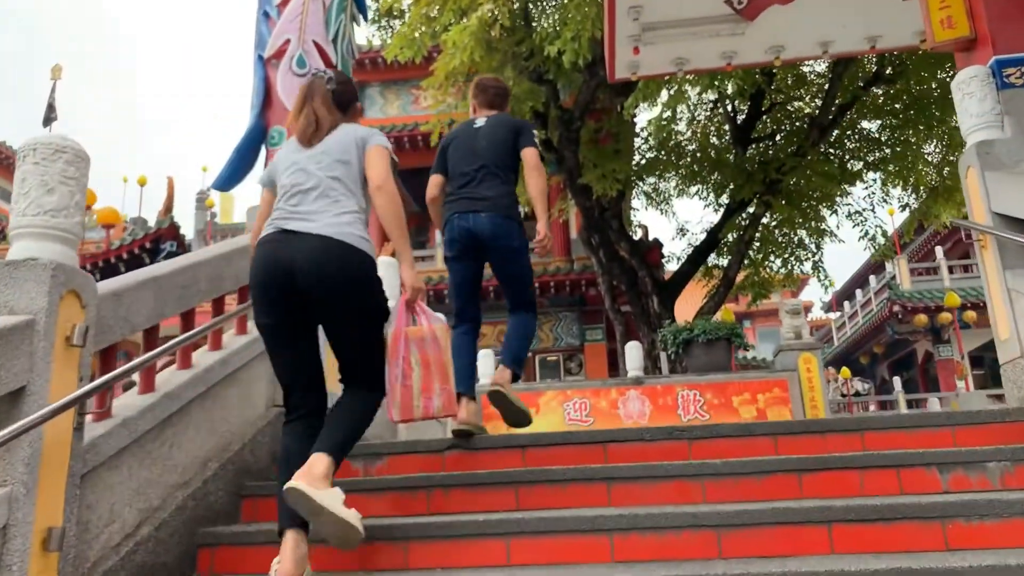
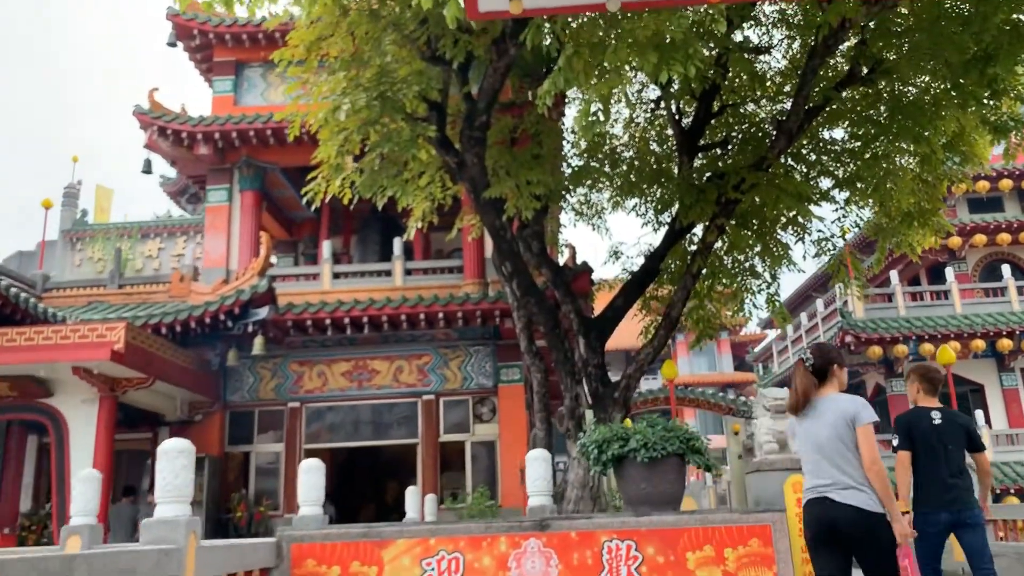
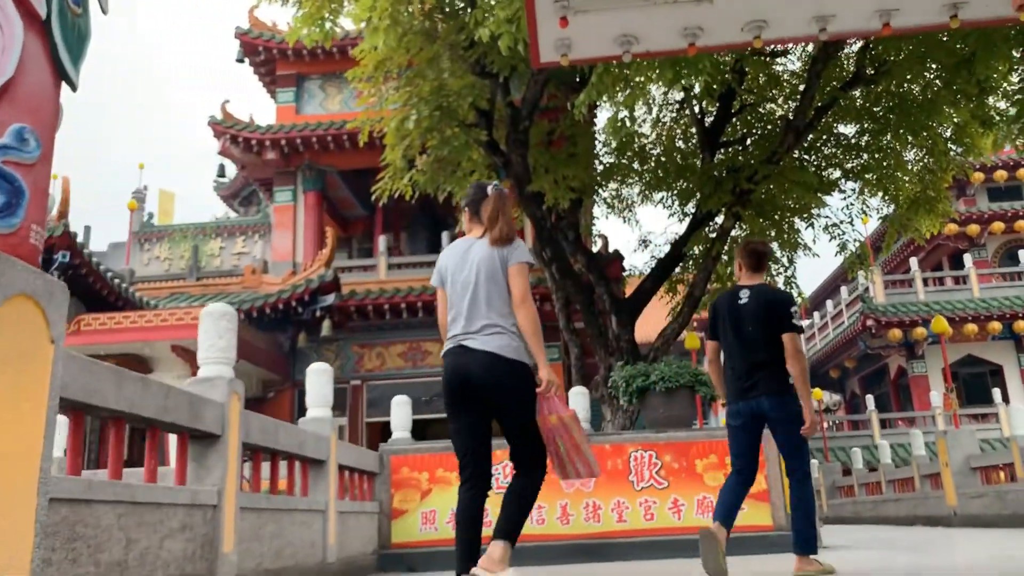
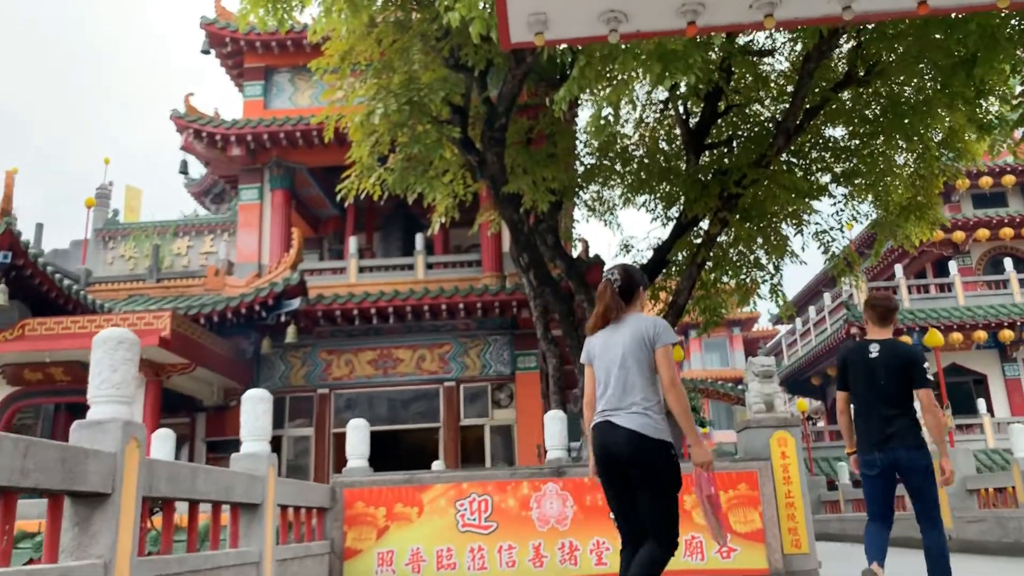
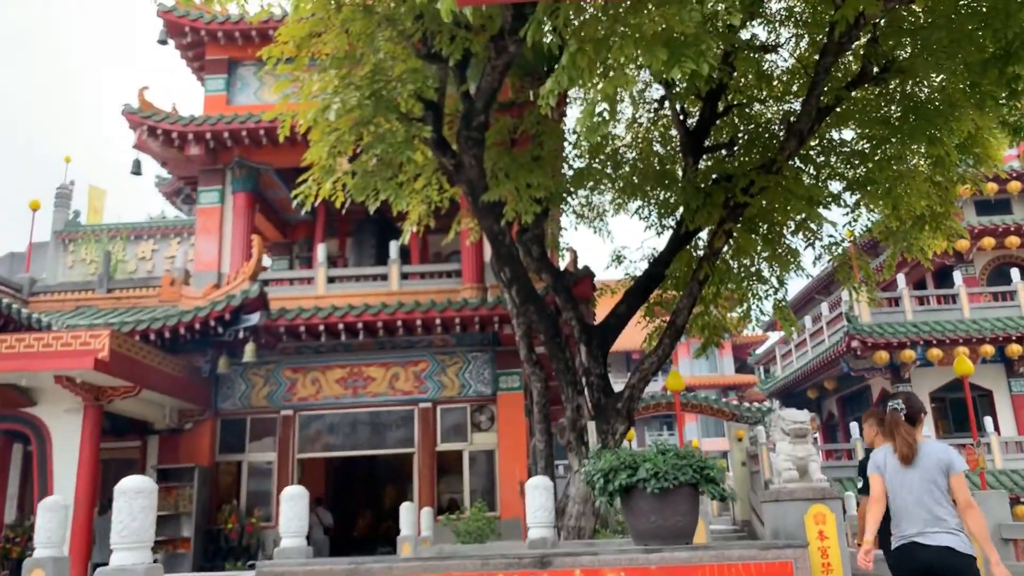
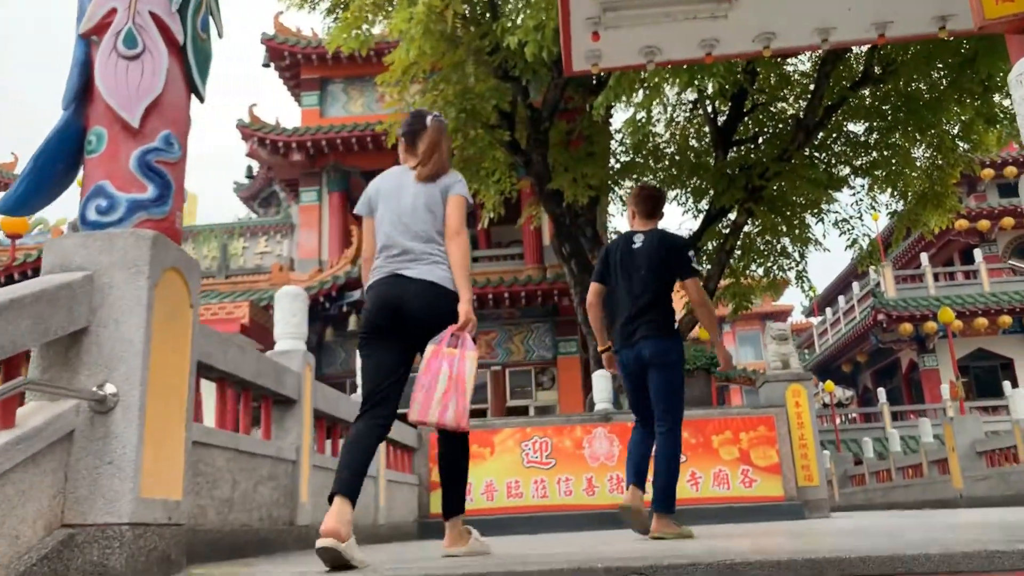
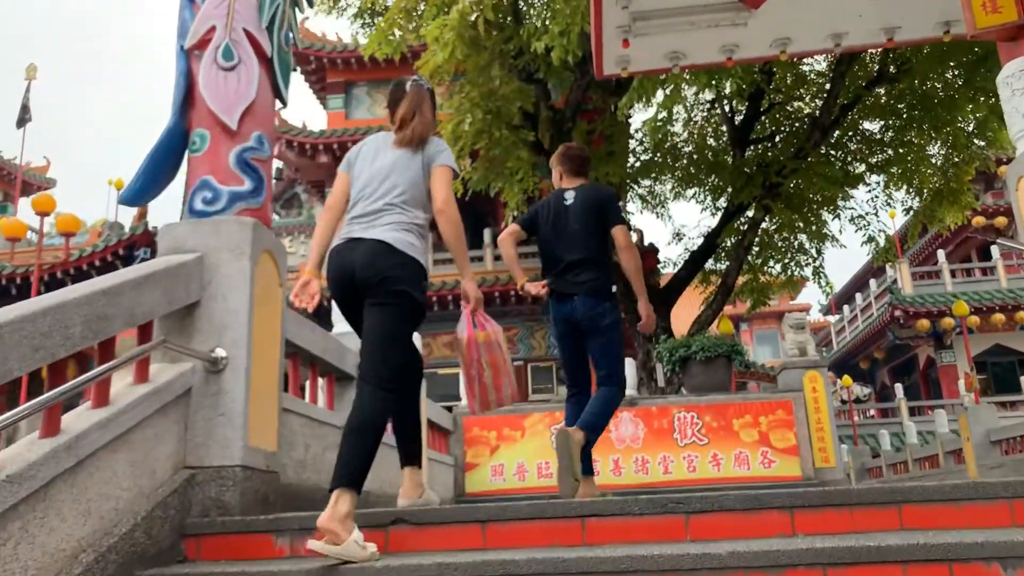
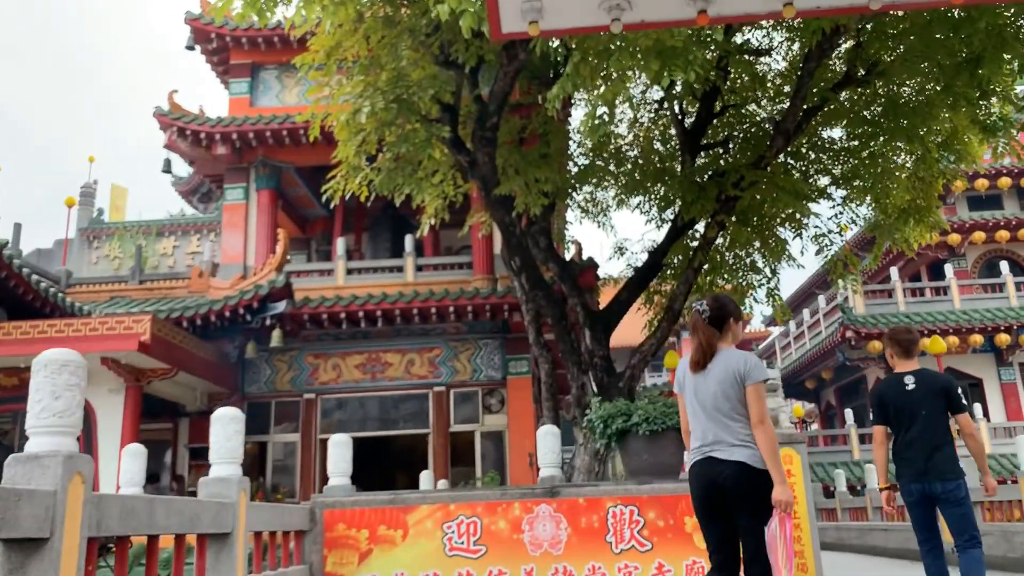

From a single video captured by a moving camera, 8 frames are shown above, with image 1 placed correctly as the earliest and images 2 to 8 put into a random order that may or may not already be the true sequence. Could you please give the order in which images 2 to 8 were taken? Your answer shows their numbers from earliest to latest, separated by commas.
7, 6, 3, 4, 8, 2, 5
